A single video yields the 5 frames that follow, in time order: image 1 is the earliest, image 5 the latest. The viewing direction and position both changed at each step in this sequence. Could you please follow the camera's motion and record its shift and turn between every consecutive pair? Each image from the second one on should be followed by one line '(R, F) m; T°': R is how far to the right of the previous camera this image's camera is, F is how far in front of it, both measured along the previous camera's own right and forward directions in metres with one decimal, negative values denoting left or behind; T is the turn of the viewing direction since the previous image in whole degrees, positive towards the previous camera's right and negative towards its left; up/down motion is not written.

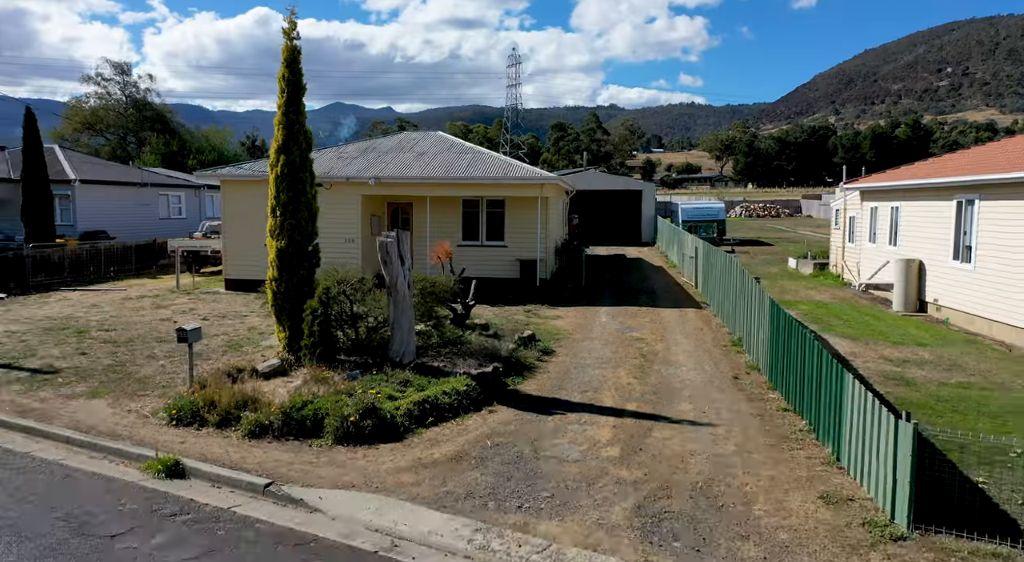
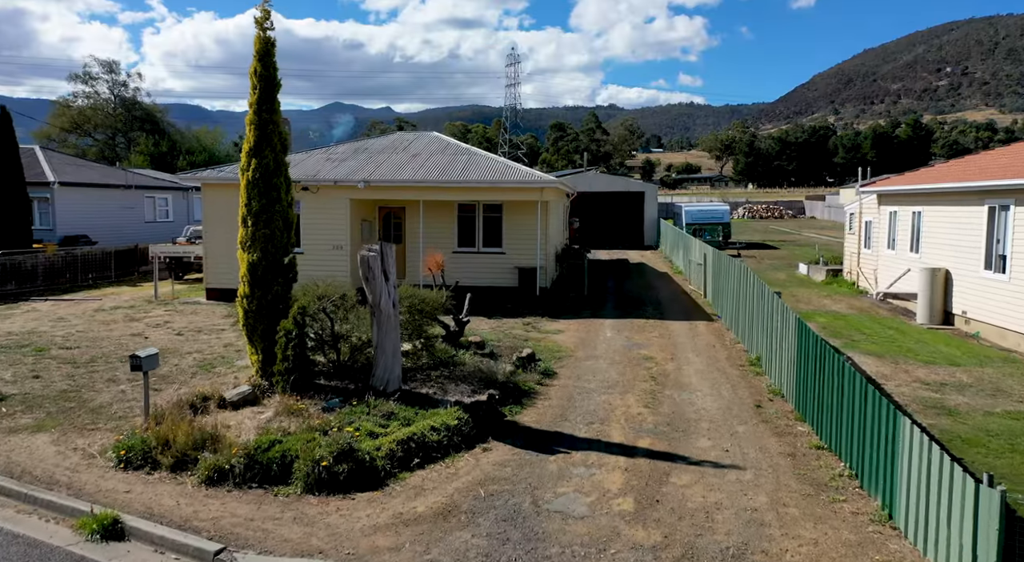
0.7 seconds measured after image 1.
(0.0, +1.1) m; 0°
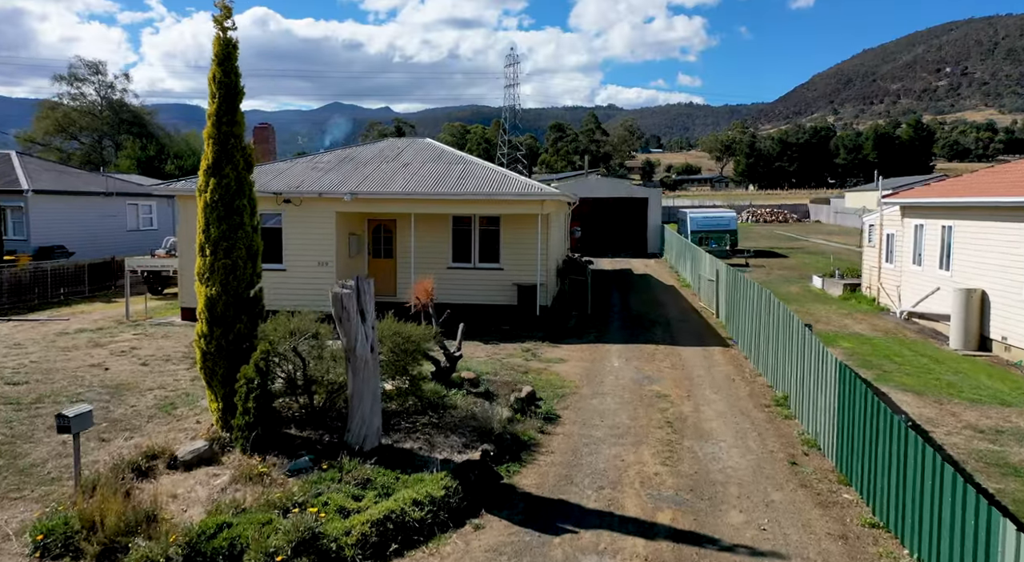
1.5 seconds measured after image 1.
(0.0, +1.3) m; 0°
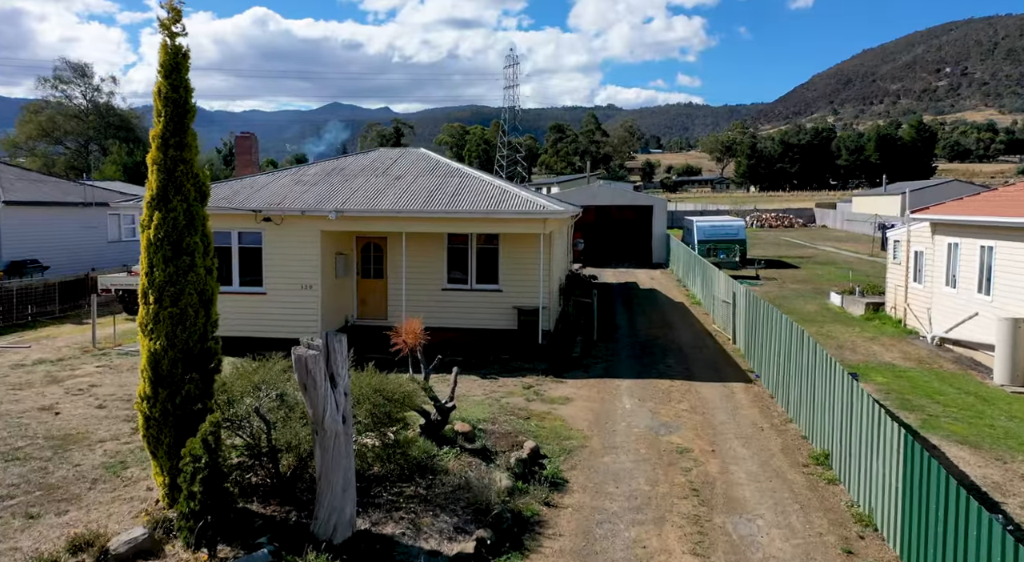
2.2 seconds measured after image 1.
(0.0, +1.3) m; 0°
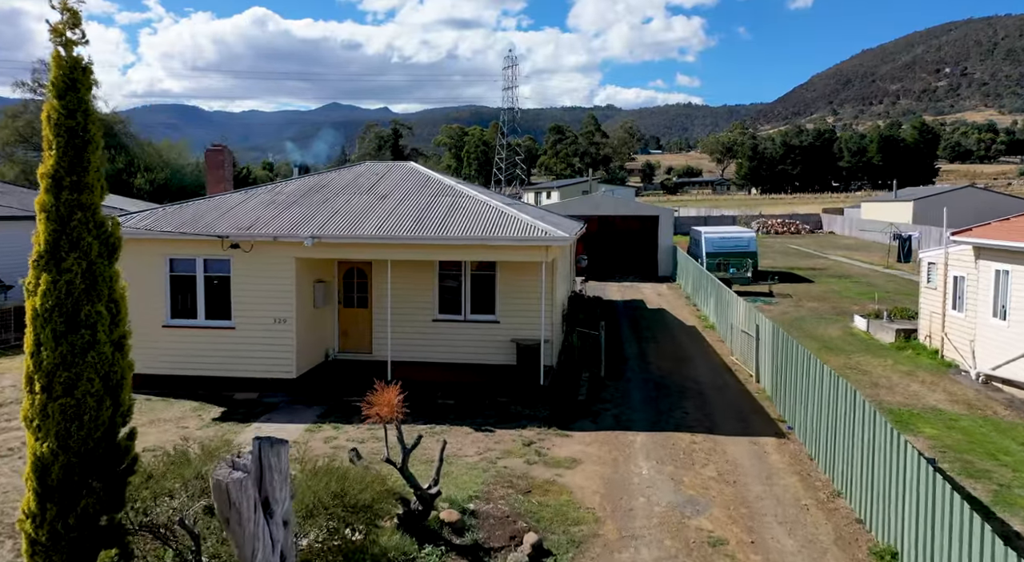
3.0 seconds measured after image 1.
(0.0, +1.6) m; 0°
